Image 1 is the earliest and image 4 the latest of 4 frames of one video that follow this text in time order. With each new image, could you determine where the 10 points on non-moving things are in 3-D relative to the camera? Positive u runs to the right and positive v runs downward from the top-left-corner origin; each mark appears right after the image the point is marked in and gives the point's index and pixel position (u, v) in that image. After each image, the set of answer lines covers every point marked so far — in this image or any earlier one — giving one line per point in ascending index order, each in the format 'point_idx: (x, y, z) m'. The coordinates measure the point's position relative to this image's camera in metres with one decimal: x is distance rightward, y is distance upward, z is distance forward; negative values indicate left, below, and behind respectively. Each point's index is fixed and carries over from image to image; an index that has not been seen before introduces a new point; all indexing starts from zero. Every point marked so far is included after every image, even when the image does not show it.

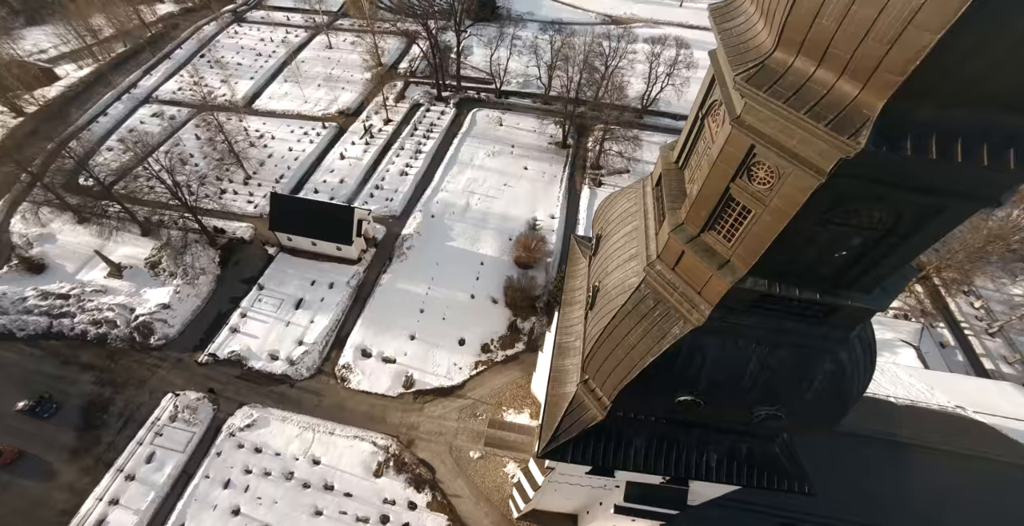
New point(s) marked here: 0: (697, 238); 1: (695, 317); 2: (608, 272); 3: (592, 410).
0: (+3.3, +0.5, +8.2) m
1: (+3.4, -1.0, +8.6) m
2: (+2.3, -0.2, +10.7) m
3: (+2.1, -3.8, +11.8) m
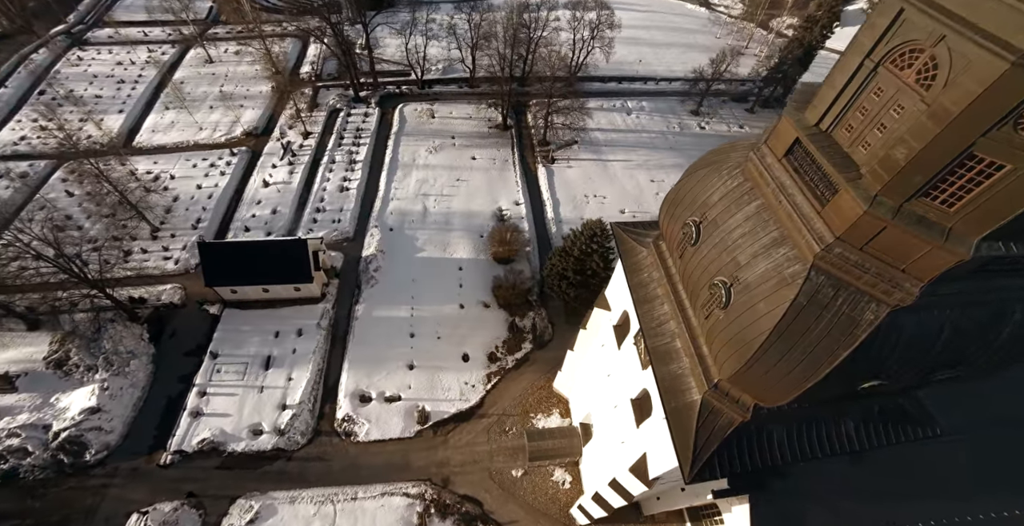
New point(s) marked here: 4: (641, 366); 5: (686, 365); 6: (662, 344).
0: (+6.0, +0.8, +7.0) m
1: (+6.4, -0.6, +7.5) m
2: (+4.7, 0.0, +9.4) m
3: (+5.1, -3.6, +10.6) m
4: (+3.9, -3.3, +14.1) m
5: (+4.4, -2.6, +11.6) m
6: (+4.0, -2.2, +12.3) m
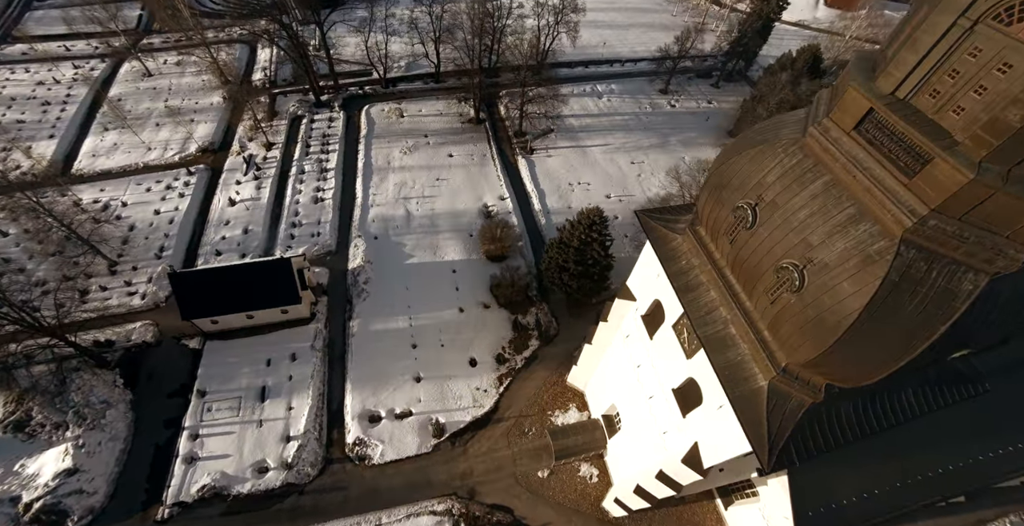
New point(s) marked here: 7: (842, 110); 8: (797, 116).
0: (+7.4, +1.3, +6.8) m
1: (+7.9, 0.0, +7.3) m
2: (+6.0, +0.4, +9.0) m
3: (+6.7, -3.1, +10.4) m
4: (+5.2, -2.9, +13.8) m
5: (+5.8, -2.2, +11.3) m
6: (+5.3, -1.8, +11.9) m
7: (+6.4, +3.0, +8.8) m
8: (+6.3, +3.3, +10.0) m
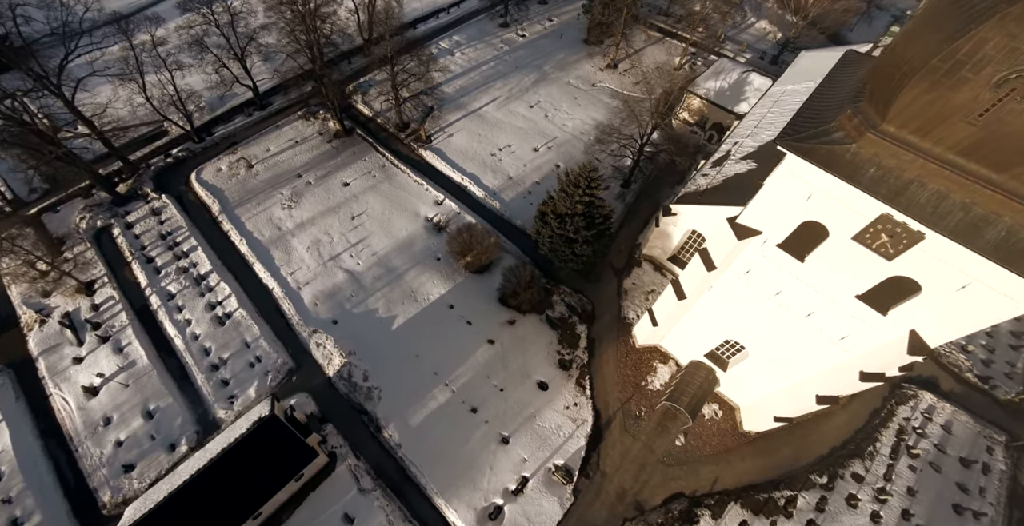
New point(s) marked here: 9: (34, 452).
0: (+13.1, +4.9, +6.5) m
1: (+13.9, +3.9, +7.4) m
2: (+11.5, +3.3, +8.4) m
3: (+13.2, +0.6, +10.4) m
4: (+10.7, +0.1, +13.1) m
5: (+11.8, +0.9, +10.9) m
6: (+11.0, +1.0, +11.2) m
7: (+10.8, +5.8, +7.8) m
8: (+10.1, +6.0, +8.9) m
9: (-20.0, -8.2, +19.3) m
